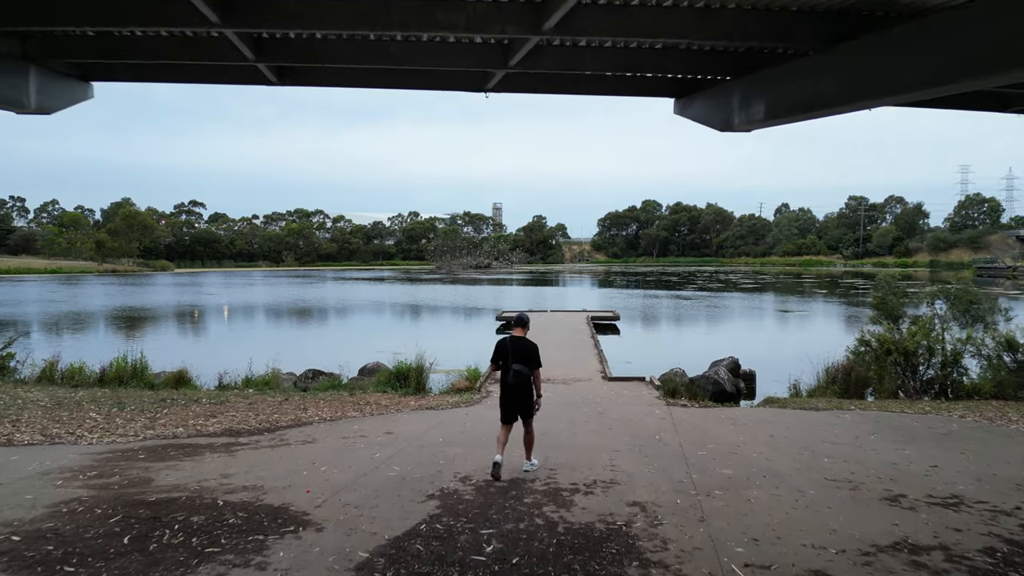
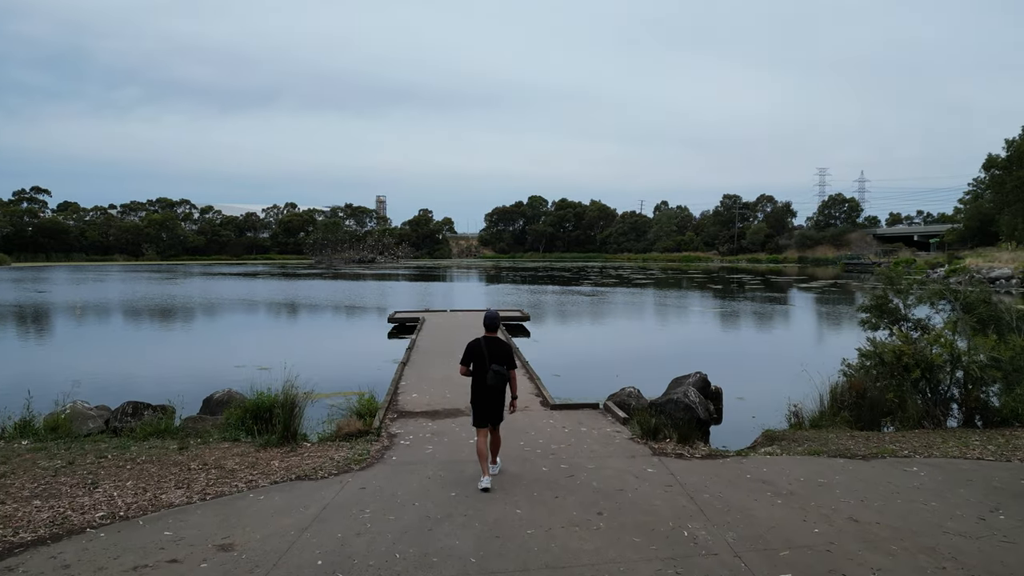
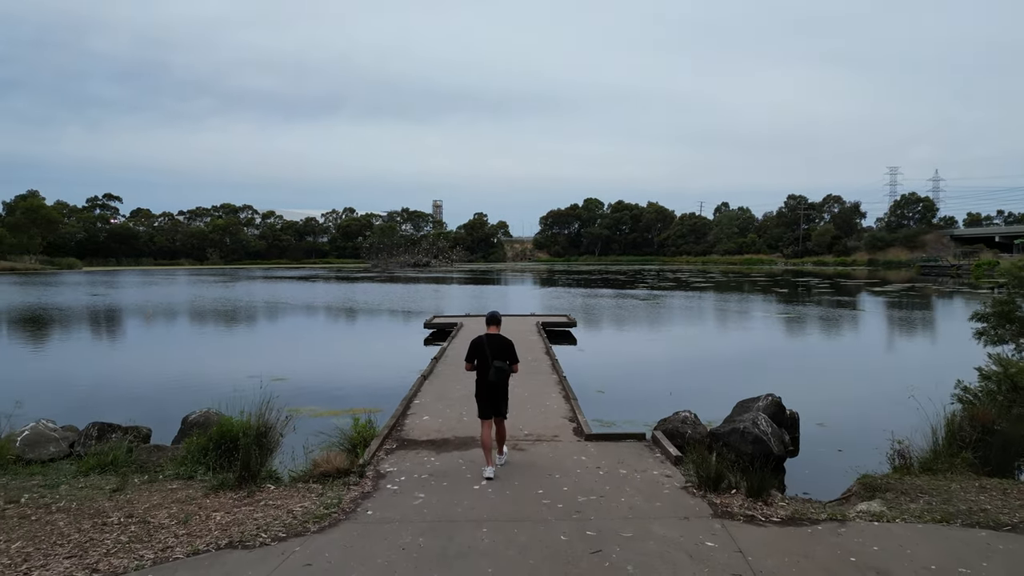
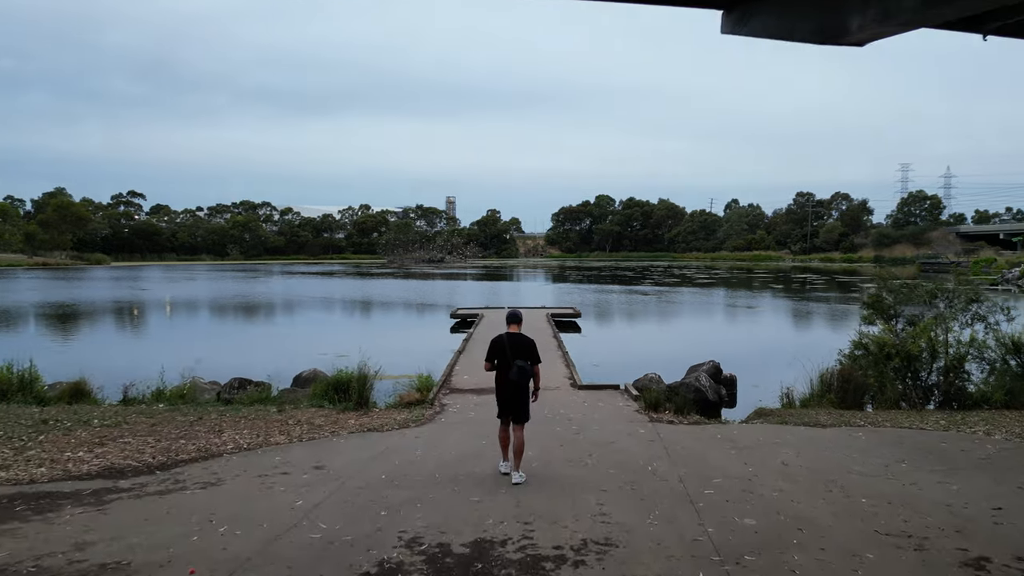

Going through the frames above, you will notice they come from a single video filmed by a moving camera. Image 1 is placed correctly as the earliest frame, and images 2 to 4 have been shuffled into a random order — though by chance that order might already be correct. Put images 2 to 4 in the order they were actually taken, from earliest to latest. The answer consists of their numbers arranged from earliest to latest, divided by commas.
4, 2, 3
